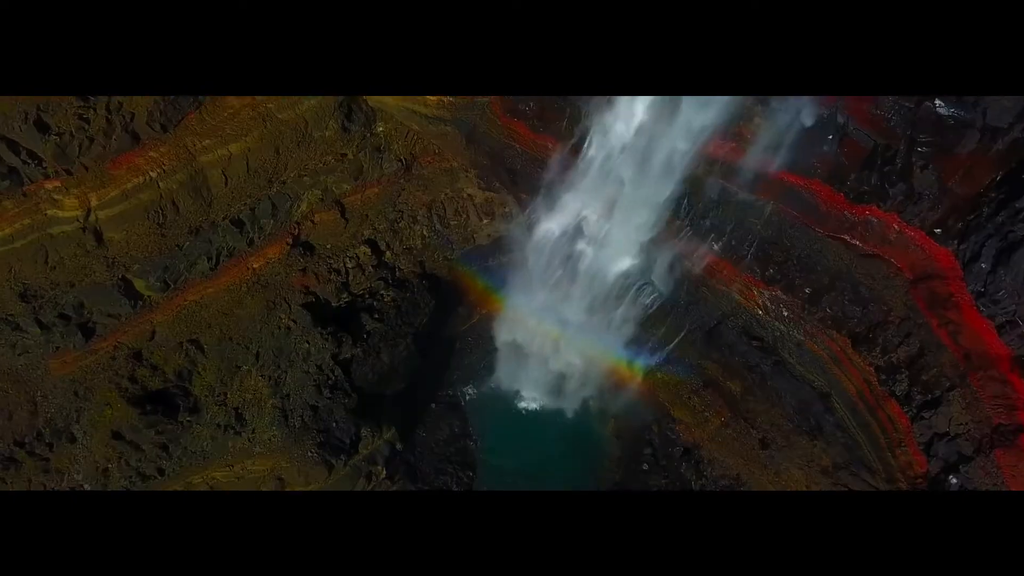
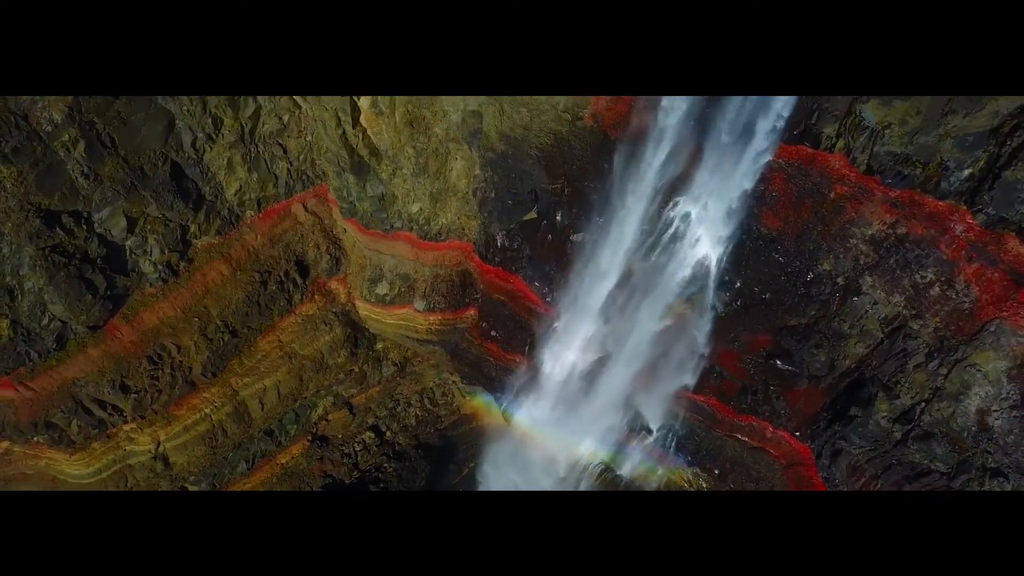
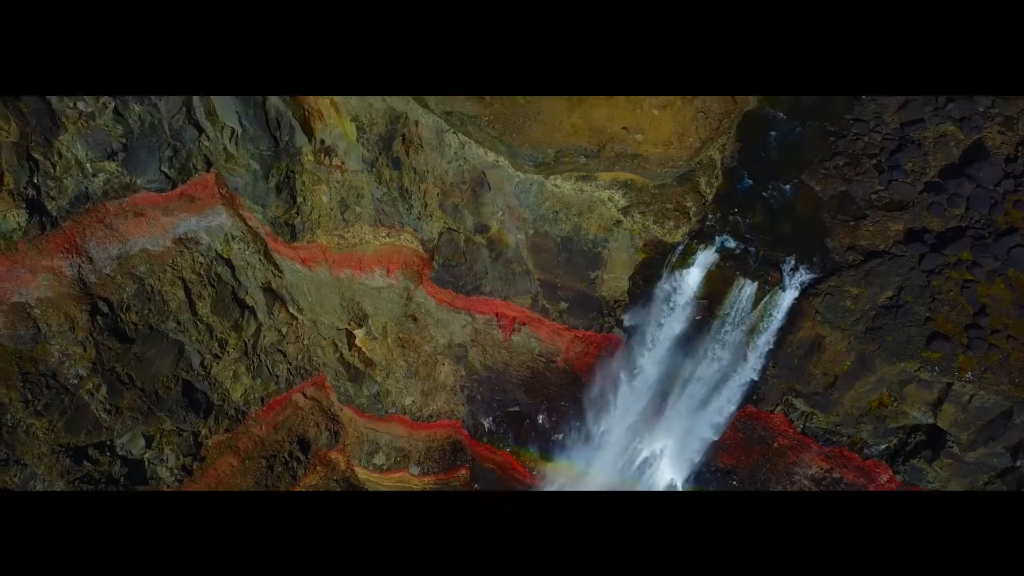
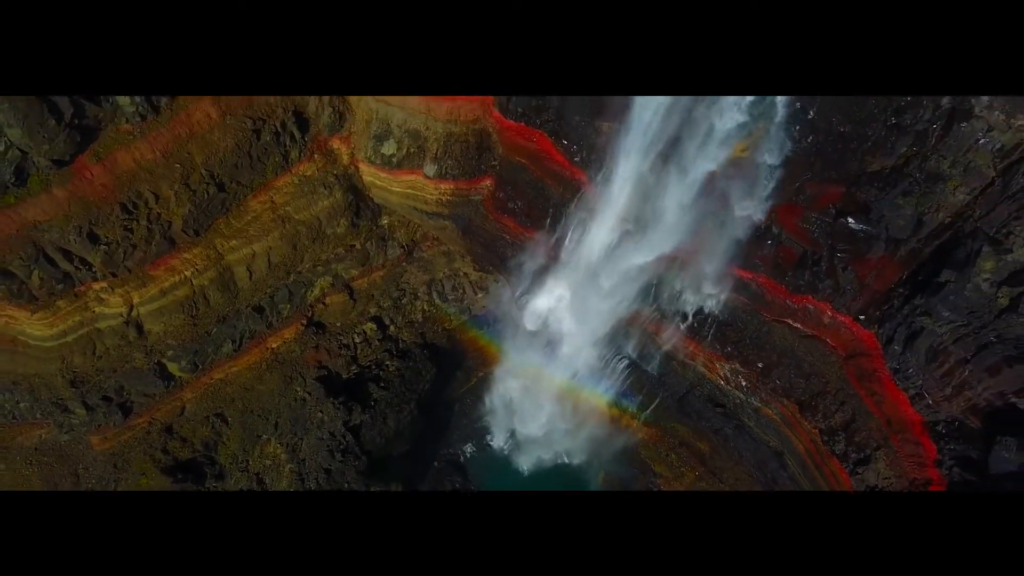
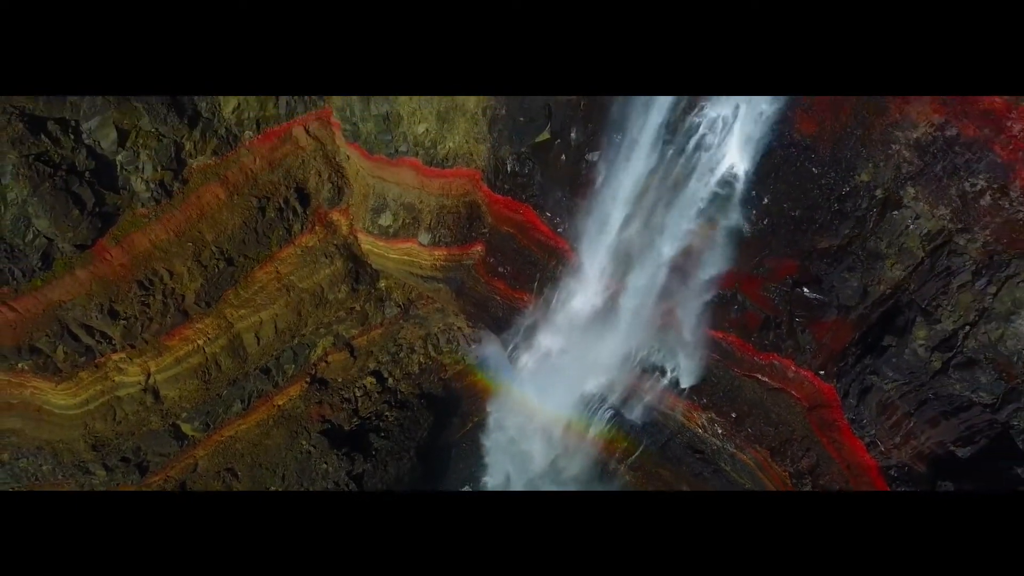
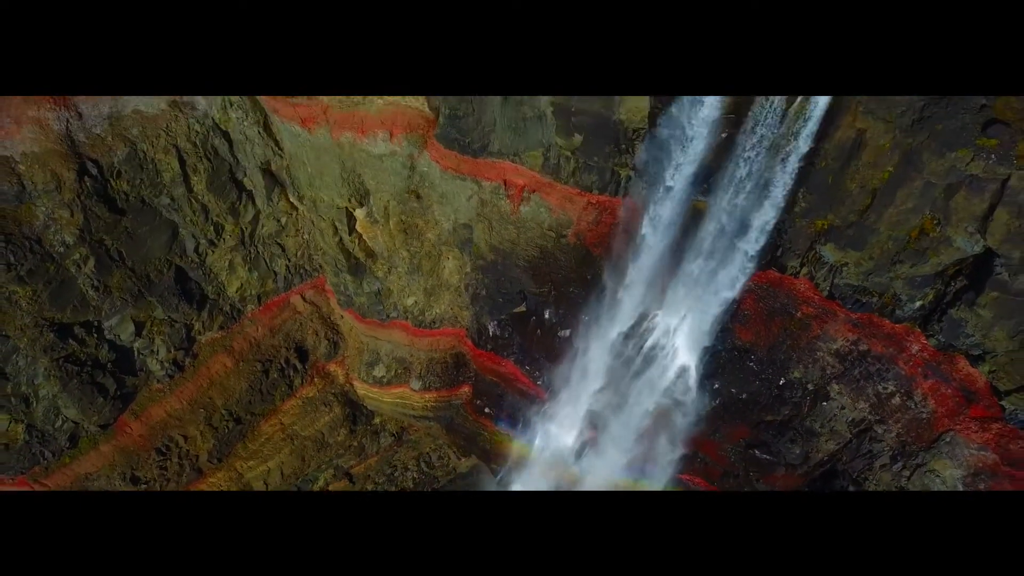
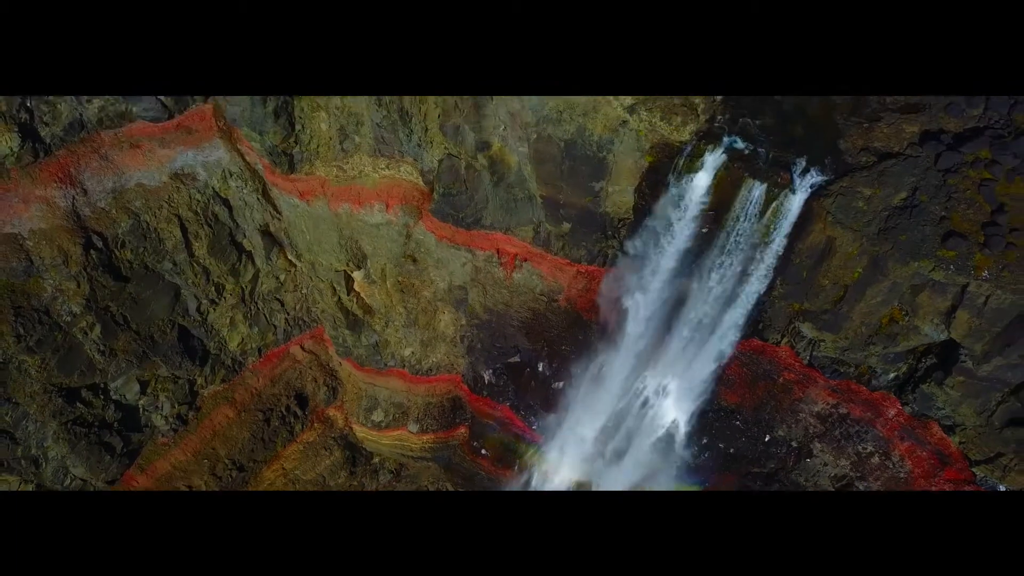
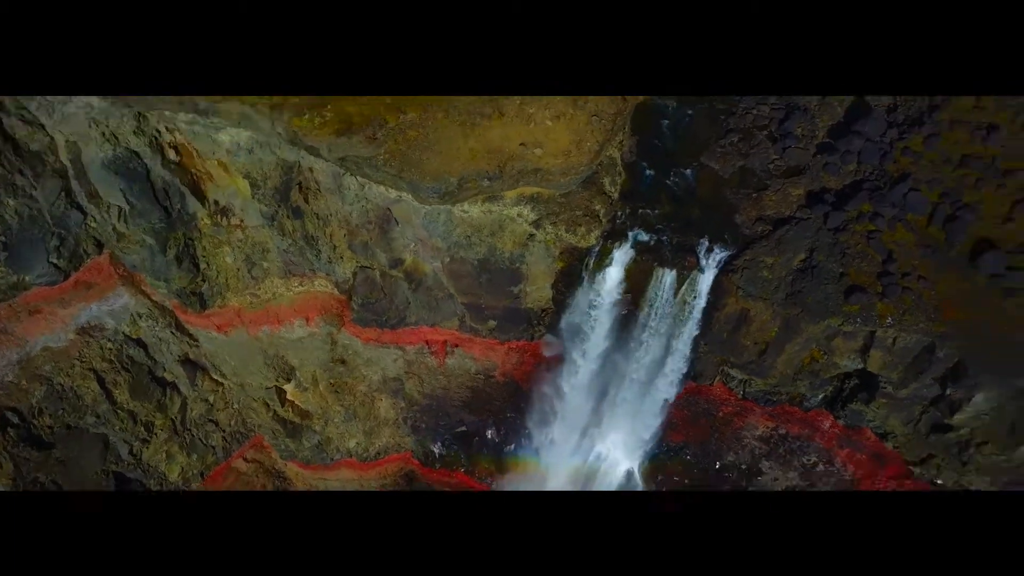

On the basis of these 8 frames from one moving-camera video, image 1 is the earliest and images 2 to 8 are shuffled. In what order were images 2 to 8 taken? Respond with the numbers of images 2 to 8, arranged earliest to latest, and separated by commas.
4, 5, 2, 6, 7, 3, 8
